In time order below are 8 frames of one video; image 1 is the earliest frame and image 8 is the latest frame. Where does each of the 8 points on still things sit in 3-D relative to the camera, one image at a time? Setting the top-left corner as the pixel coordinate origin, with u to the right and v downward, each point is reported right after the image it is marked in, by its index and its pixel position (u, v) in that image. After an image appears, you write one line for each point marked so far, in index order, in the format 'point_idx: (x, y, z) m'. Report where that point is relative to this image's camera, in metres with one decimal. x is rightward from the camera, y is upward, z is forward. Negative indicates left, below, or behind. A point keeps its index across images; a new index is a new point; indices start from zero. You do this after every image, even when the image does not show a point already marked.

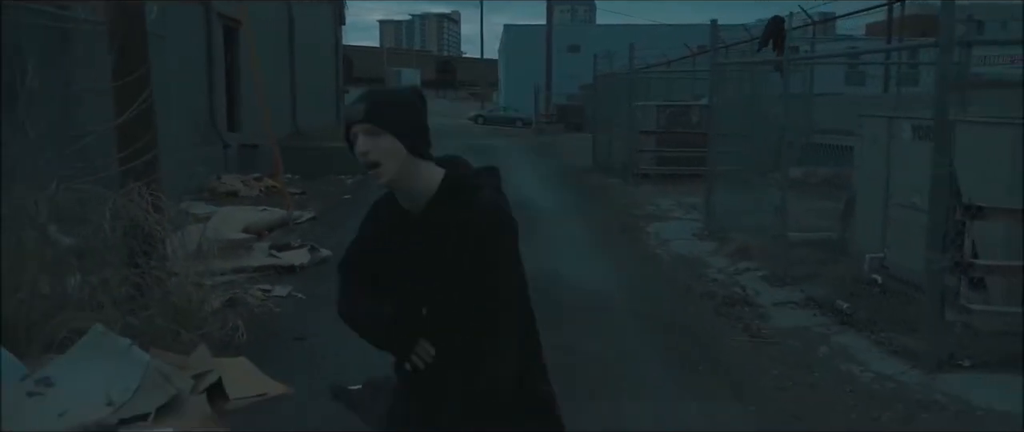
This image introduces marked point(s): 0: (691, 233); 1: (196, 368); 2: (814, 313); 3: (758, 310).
0: (+1.3, -0.1, +12.5) m
1: (-1.0, -0.5, +5.5) m
2: (+1.4, -0.4, +7.9) m
3: (+1.2, -0.4, +8.0) m
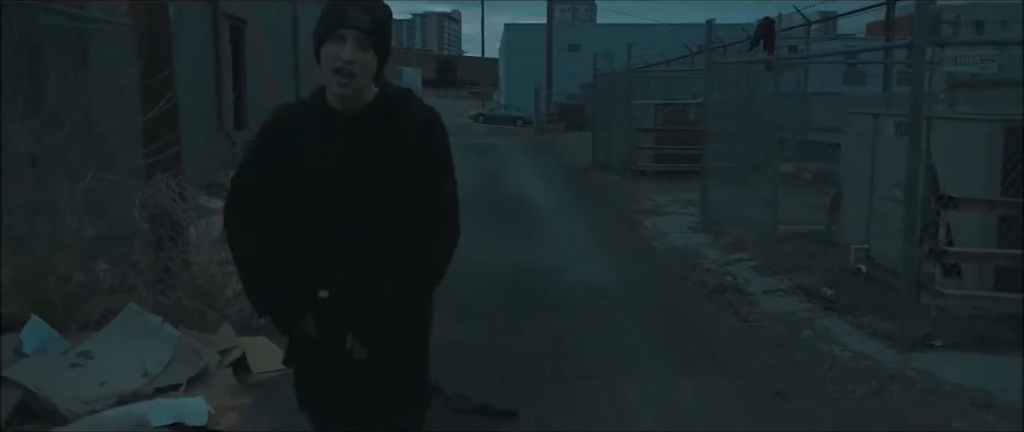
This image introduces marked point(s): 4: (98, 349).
0: (+1.3, -0.1, +12.9) m
1: (-1.0, -0.4, +5.9) m
2: (+1.4, -0.4, +8.3) m
3: (+1.2, -0.4, +8.4) m
4: (-1.3, -0.4, +5.4) m
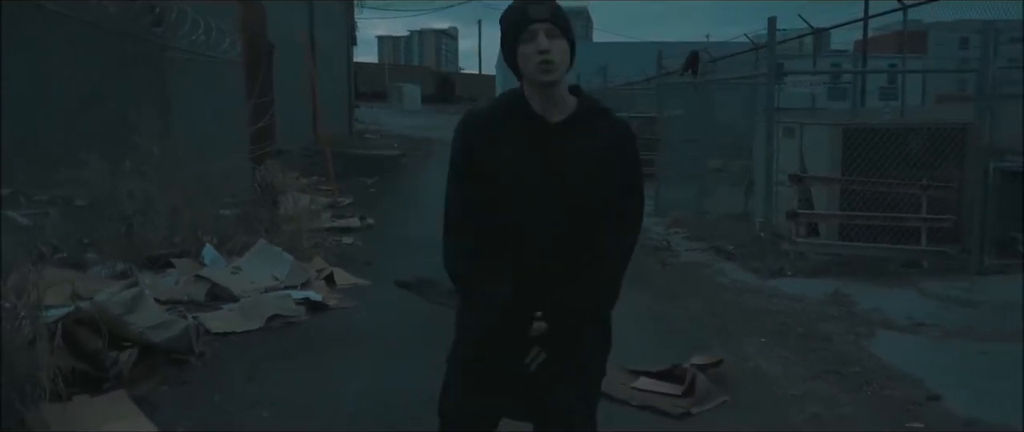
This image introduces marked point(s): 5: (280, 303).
0: (+1.3, 0.0, +16.1) m
1: (-1.0, -0.3, +9.1) m
2: (+1.4, -0.2, +11.6) m
3: (+1.1, -0.3, +11.6) m
4: (-1.3, -0.2, +8.6) m
5: (-1.0, -0.4, +7.6) m
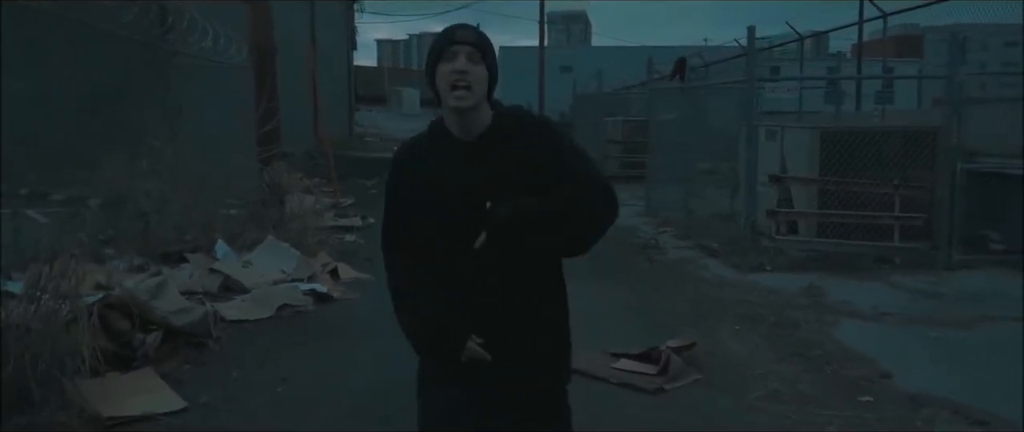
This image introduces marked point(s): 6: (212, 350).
0: (+1.2, 0.0, +16.7) m
1: (-1.1, -0.3, +9.6) m
2: (+1.3, -0.2, +12.1) m
3: (+1.1, -0.2, +12.2) m
4: (-1.4, -0.2, +9.1) m
5: (-1.1, -0.4, +8.2) m
6: (-1.1, -0.5, +6.5) m
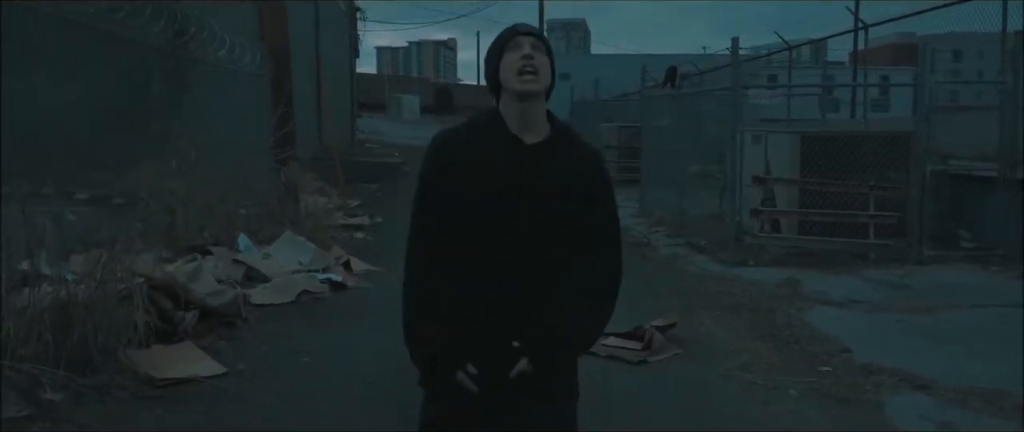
0: (+1.2, 0.0, +17.4) m
1: (-1.1, -0.2, +10.4) m
2: (+1.3, -0.2, +12.8) m
3: (+1.1, -0.2, +12.9) m
4: (-1.4, -0.2, +9.9) m
5: (-1.1, -0.3, +8.9) m
6: (-1.1, -0.5, +7.2) m
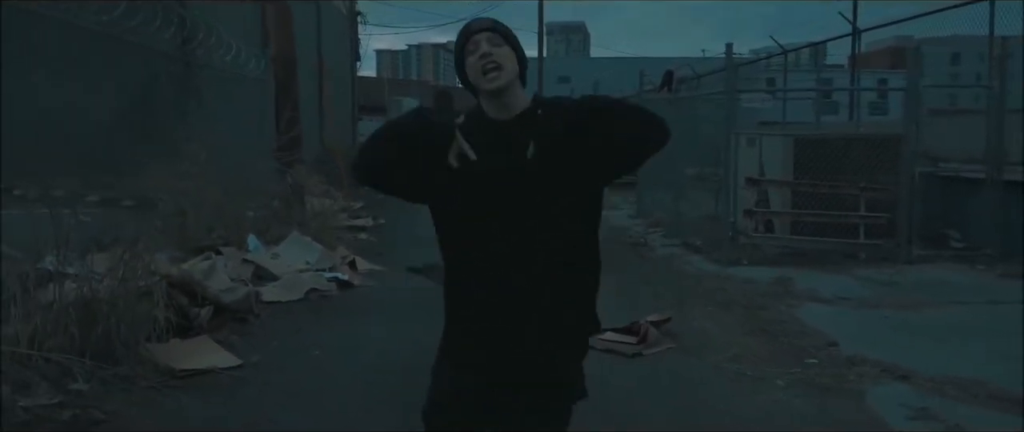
0: (+1.2, 0.0, +17.7) m
1: (-1.1, -0.2, +10.7) m
2: (+1.3, -0.2, +13.2) m
3: (+1.1, -0.3, +13.2) m
4: (-1.4, -0.2, +10.2) m
5: (-1.1, -0.3, +9.2) m
6: (-1.1, -0.5, +7.6) m
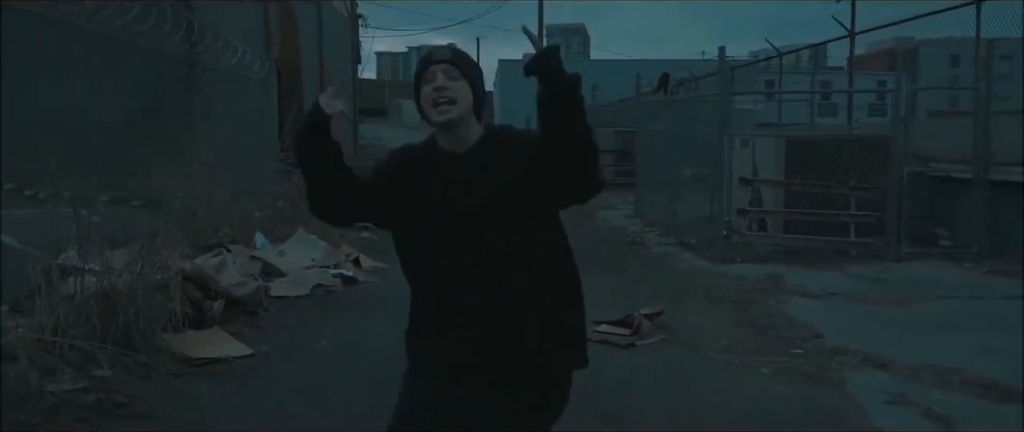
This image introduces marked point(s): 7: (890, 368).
0: (+1.2, 0.0, +18.1) m
1: (-1.1, -0.2, +11.0) m
2: (+1.3, -0.2, +13.5) m
3: (+1.1, -0.2, +13.5) m
4: (-1.4, -0.2, +10.5) m
5: (-1.1, -0.3, +9.6) m
6: (-1.1, -0.5, +7.9) m
7: (+1.4, -0.6, +6.5) m
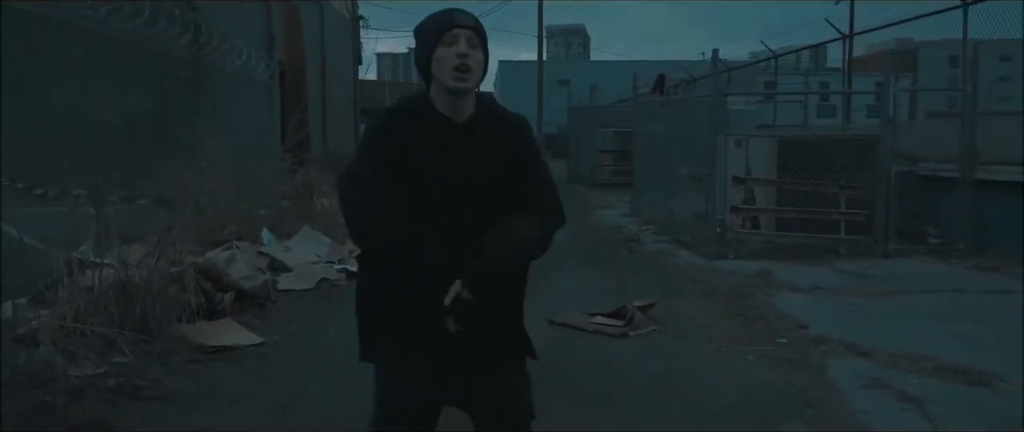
0: (+1.2, 0.0, +18.4) m
1: (-1.1, -0.2, +11.3) m
2: (+1.3, -0.2, +13.8) m
3: (+1.1, -0.2, +13.9) m
4: (-1.4, -0.2, +10.8) m
5: (-1.1, -0.3, +9.9) m
6: (-1.1, -0.4, +8.2) m
7: (+1.4, -0.6, +6.8) m
